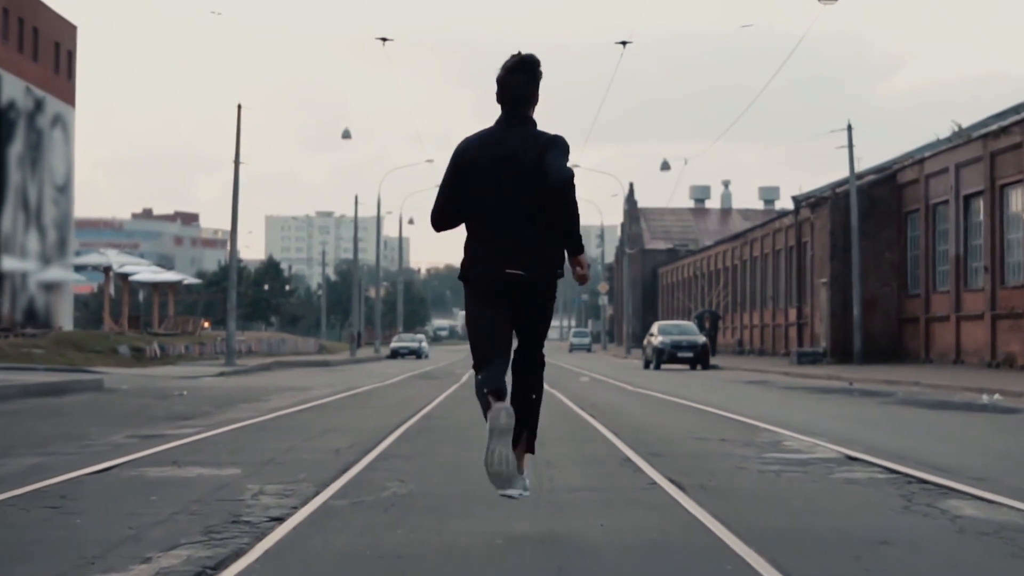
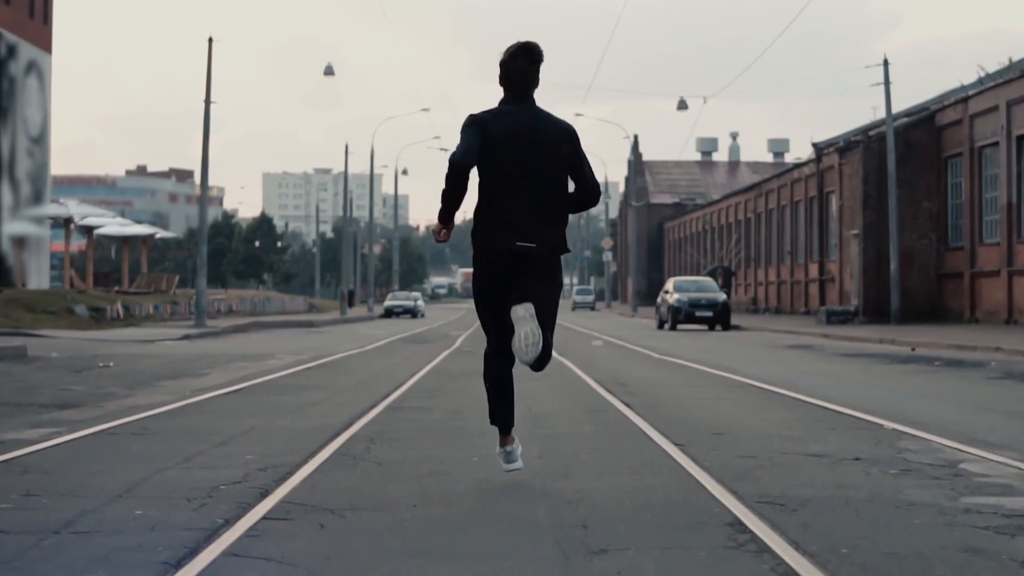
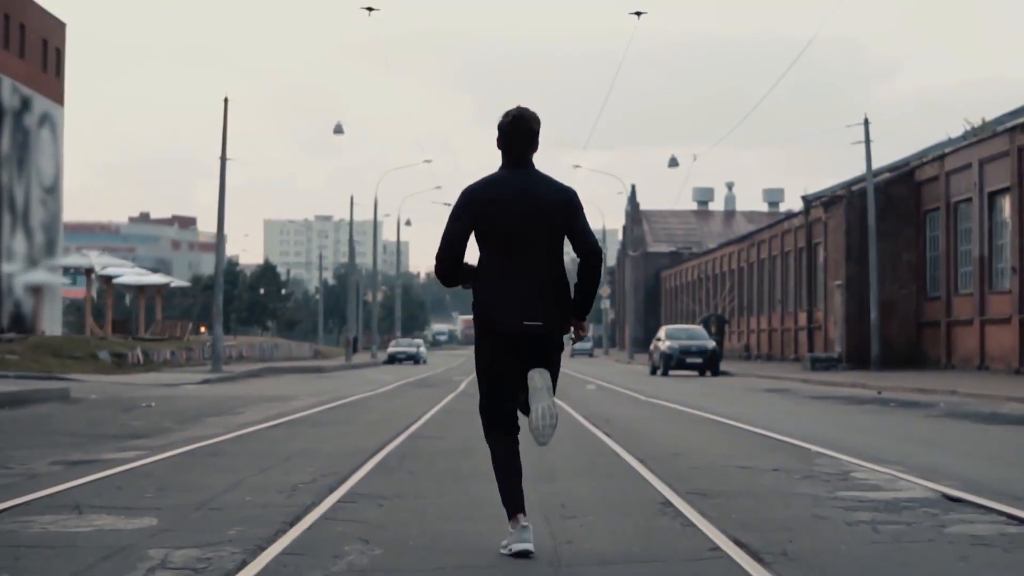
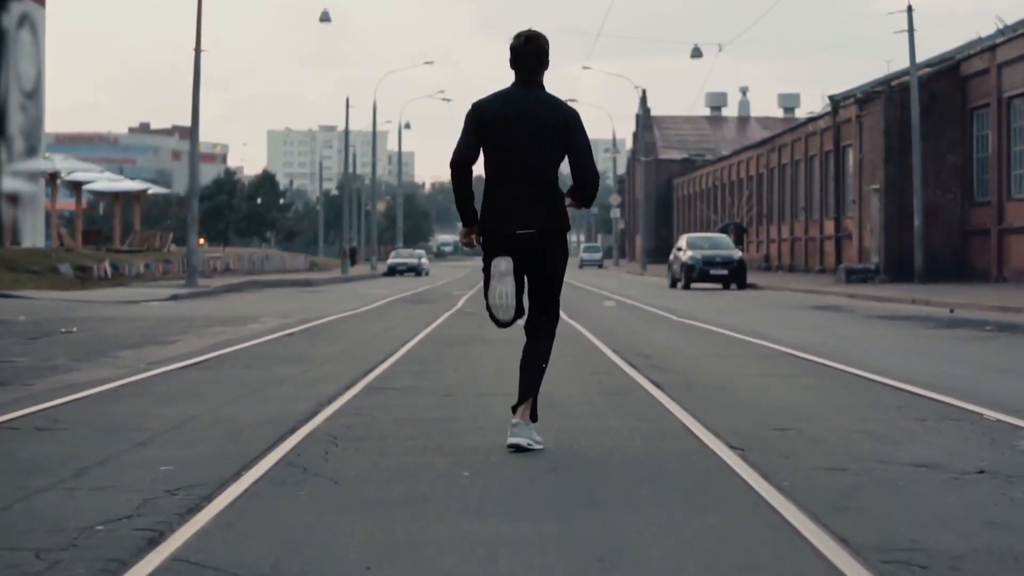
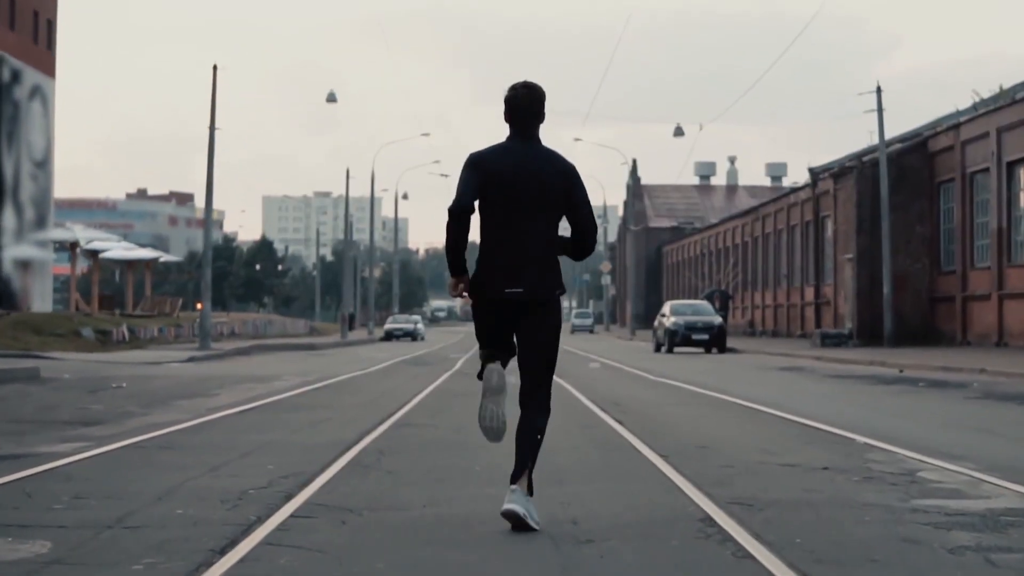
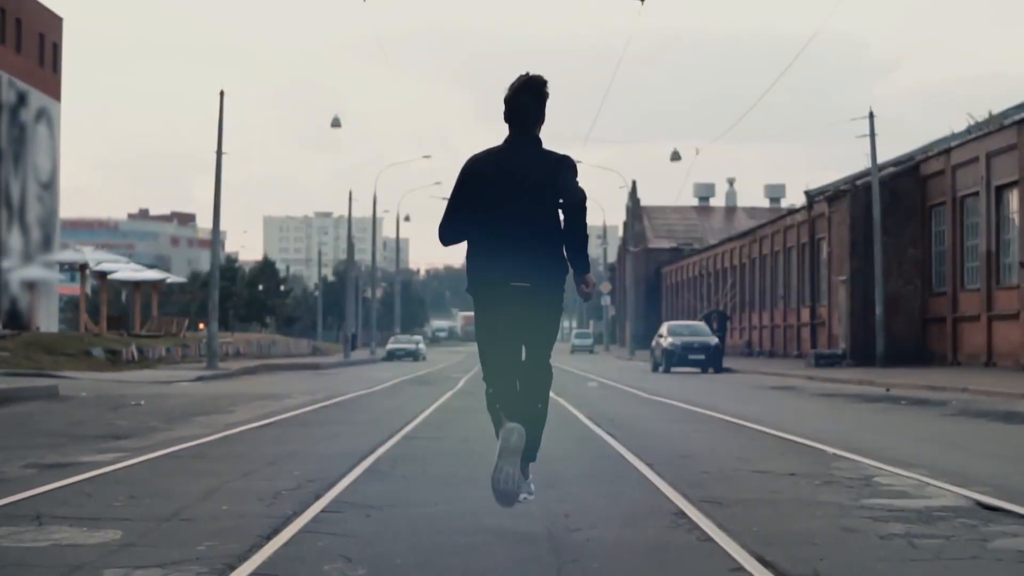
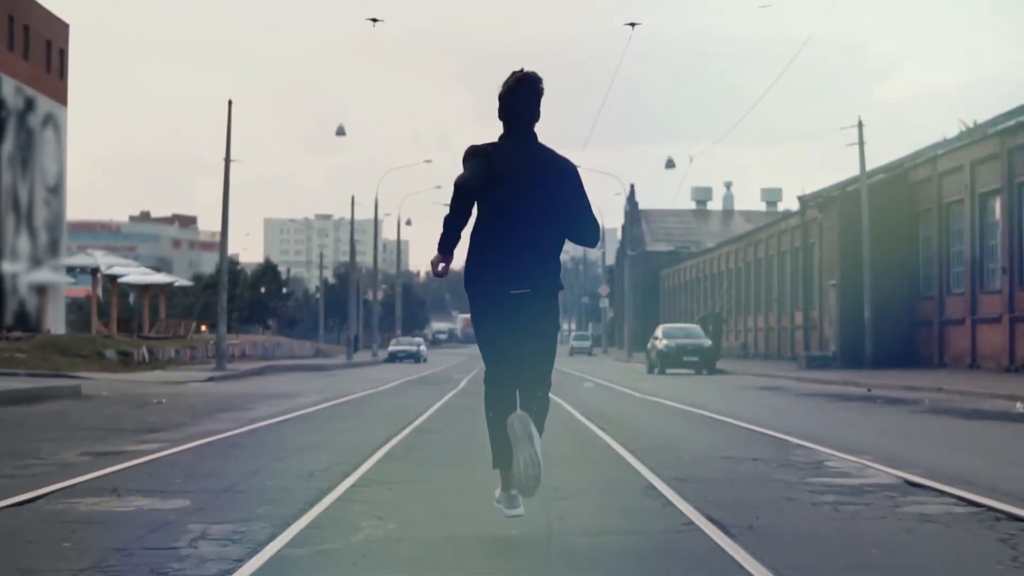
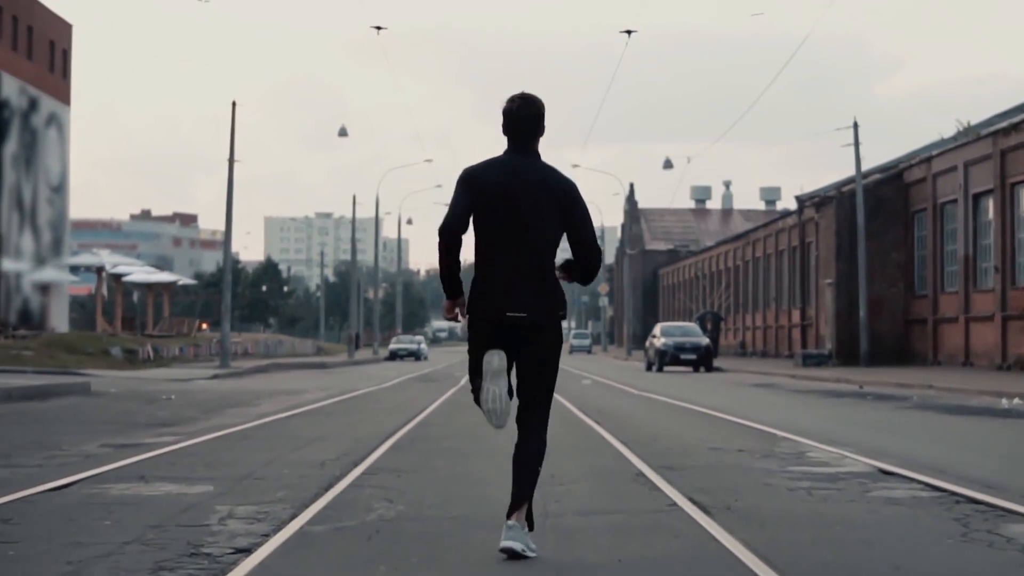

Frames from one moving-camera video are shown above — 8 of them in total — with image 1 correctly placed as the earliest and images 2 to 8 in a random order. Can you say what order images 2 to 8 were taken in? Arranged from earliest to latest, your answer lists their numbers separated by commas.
8, 7, 3, 6, 5, 2, 4
